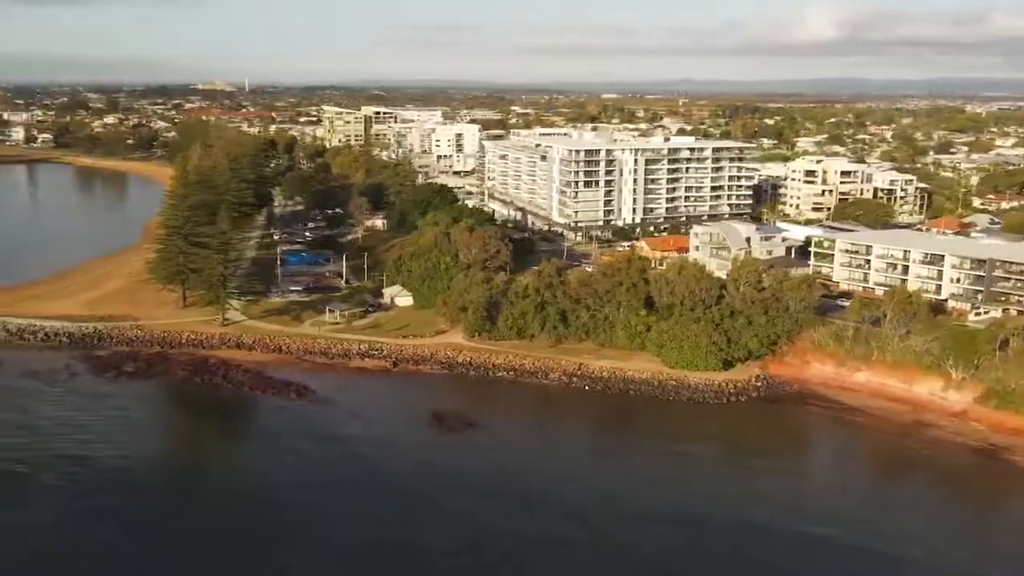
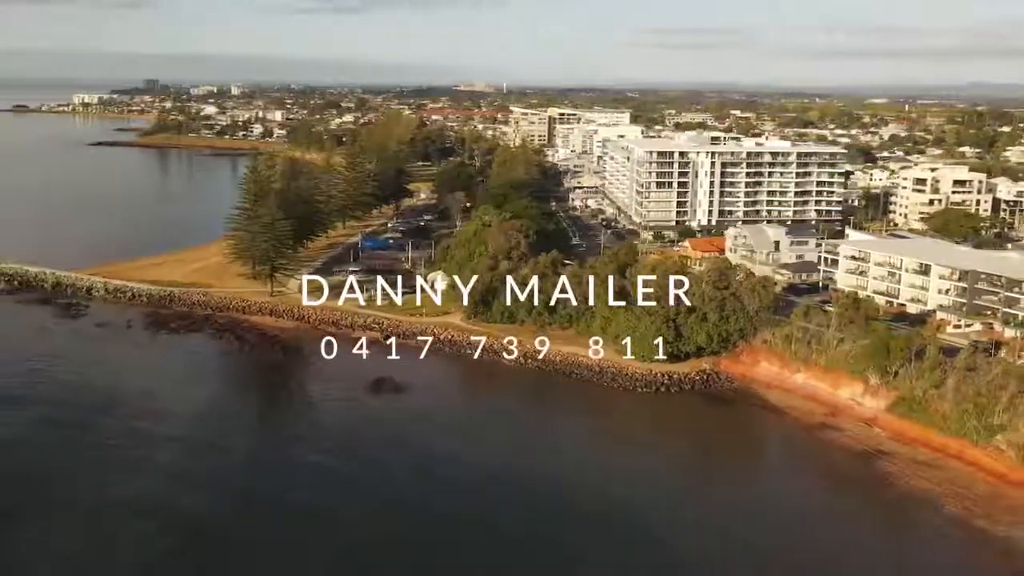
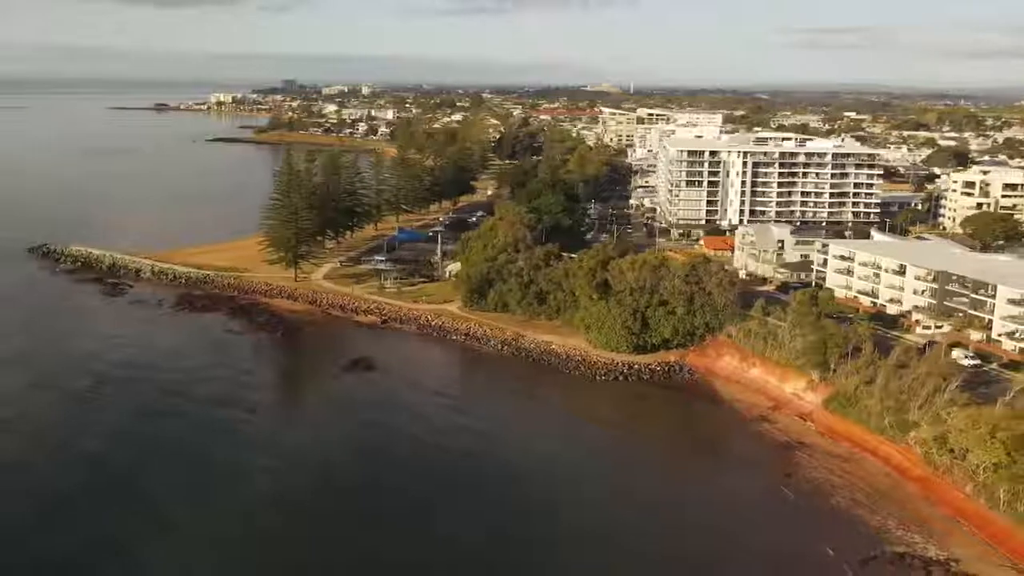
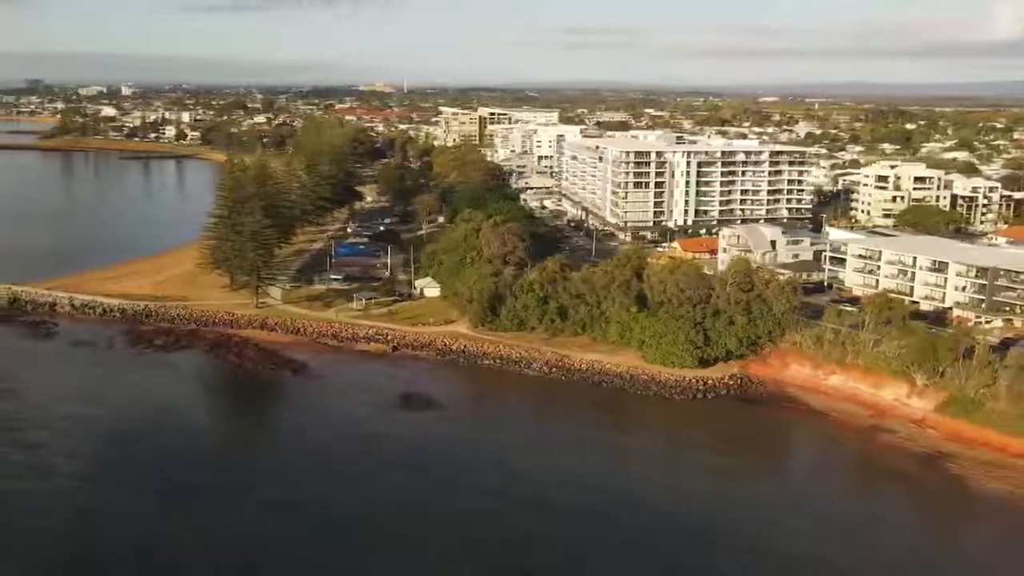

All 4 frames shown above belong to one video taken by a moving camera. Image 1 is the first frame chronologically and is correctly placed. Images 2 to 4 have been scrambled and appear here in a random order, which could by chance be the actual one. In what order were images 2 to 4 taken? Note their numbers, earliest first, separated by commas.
4, 2, 3
